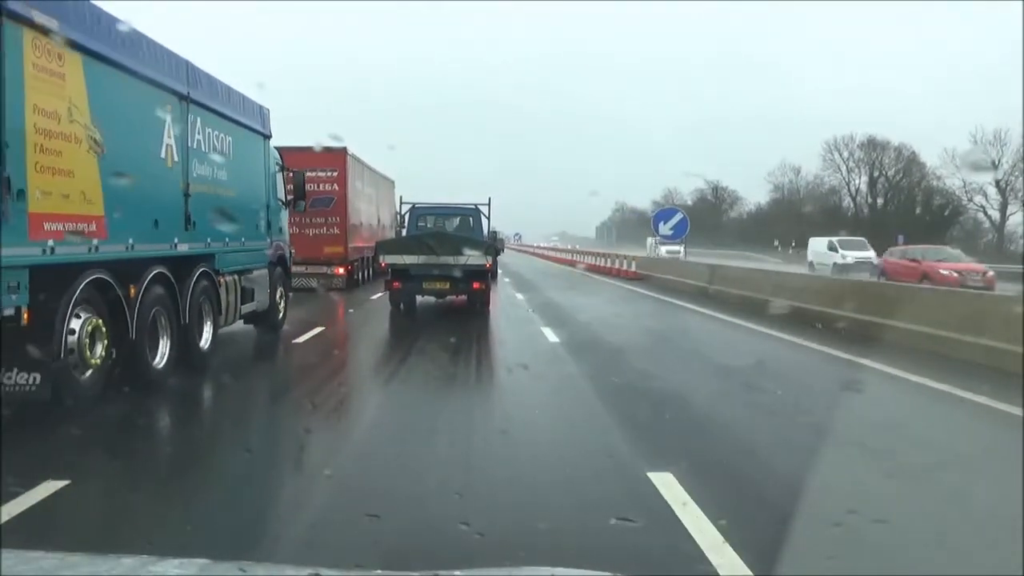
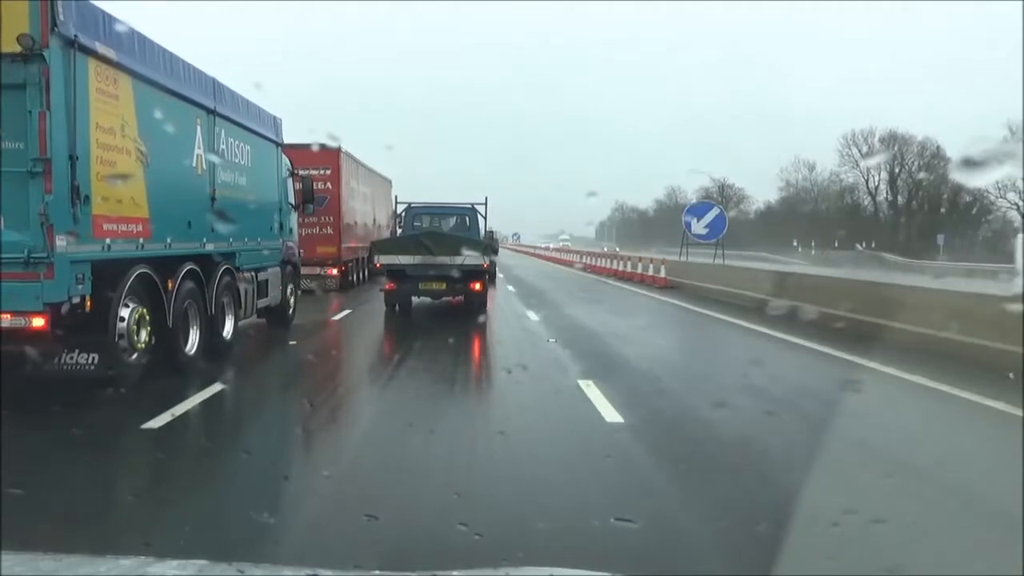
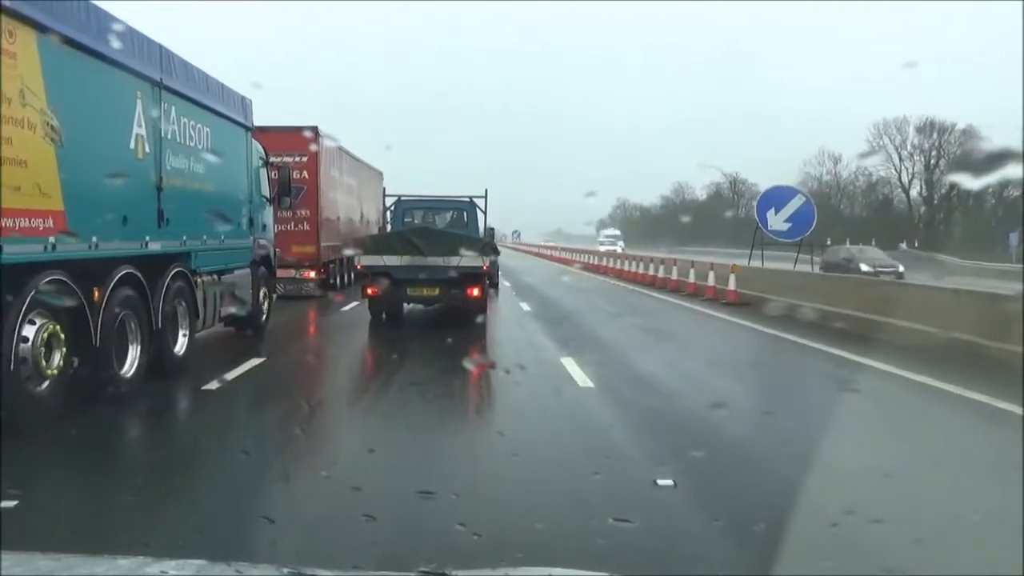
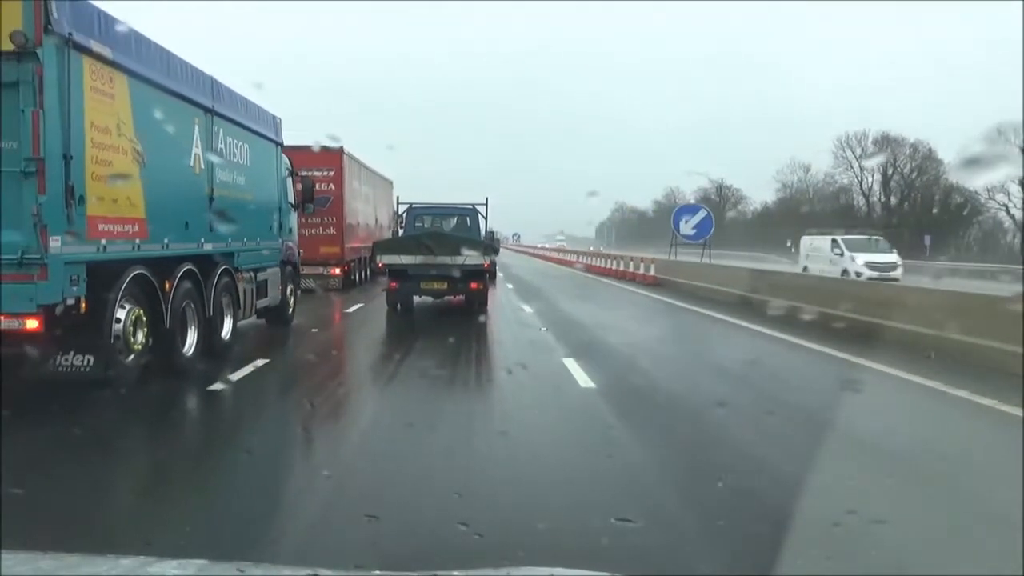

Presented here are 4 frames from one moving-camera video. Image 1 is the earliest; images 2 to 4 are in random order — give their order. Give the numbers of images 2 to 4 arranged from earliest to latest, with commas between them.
4, 2, 3
